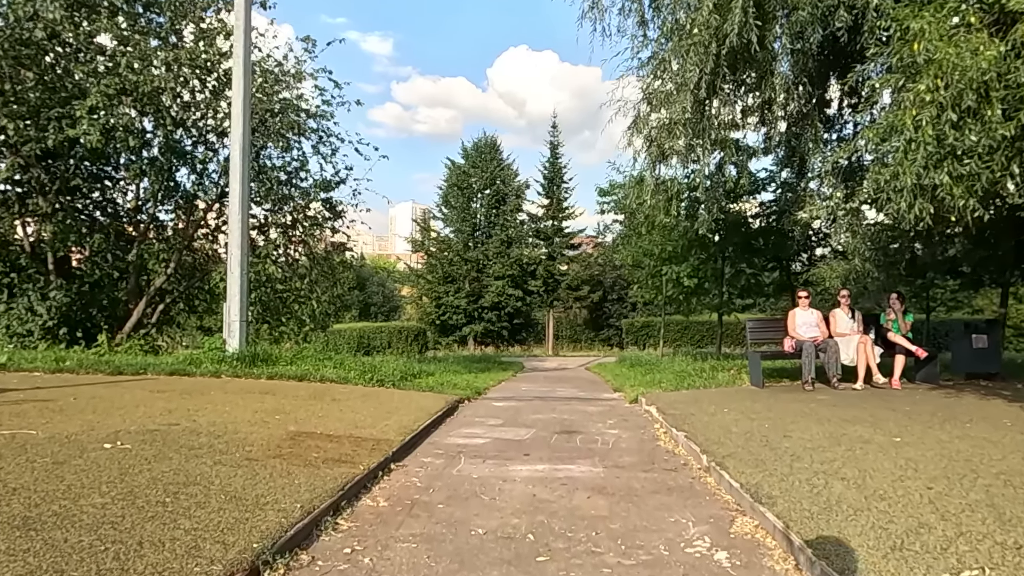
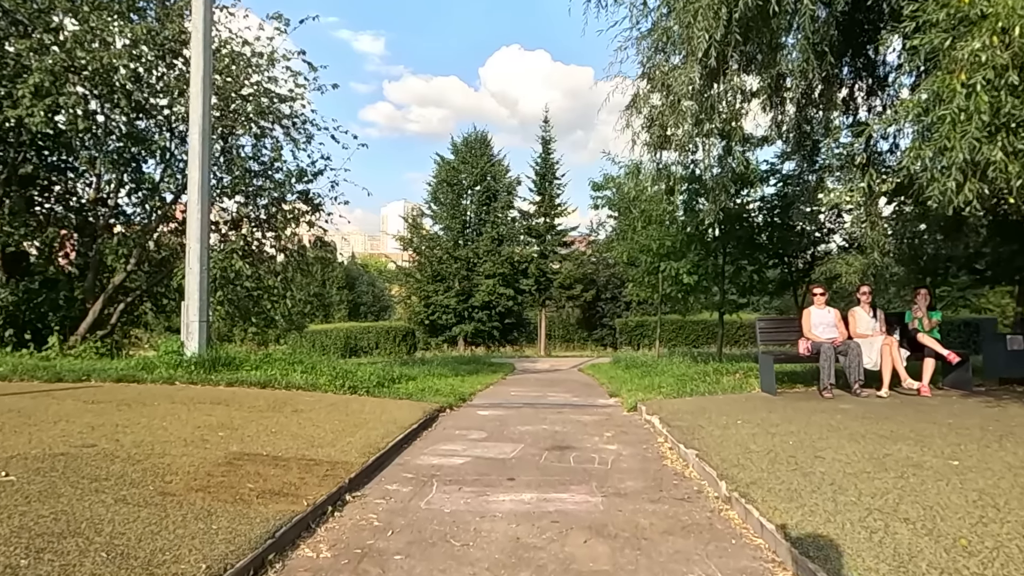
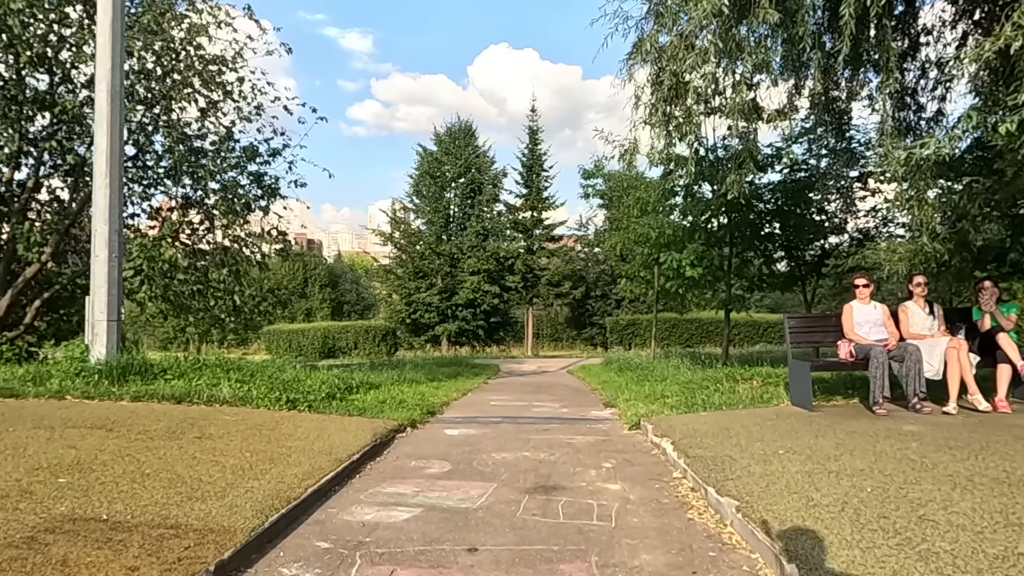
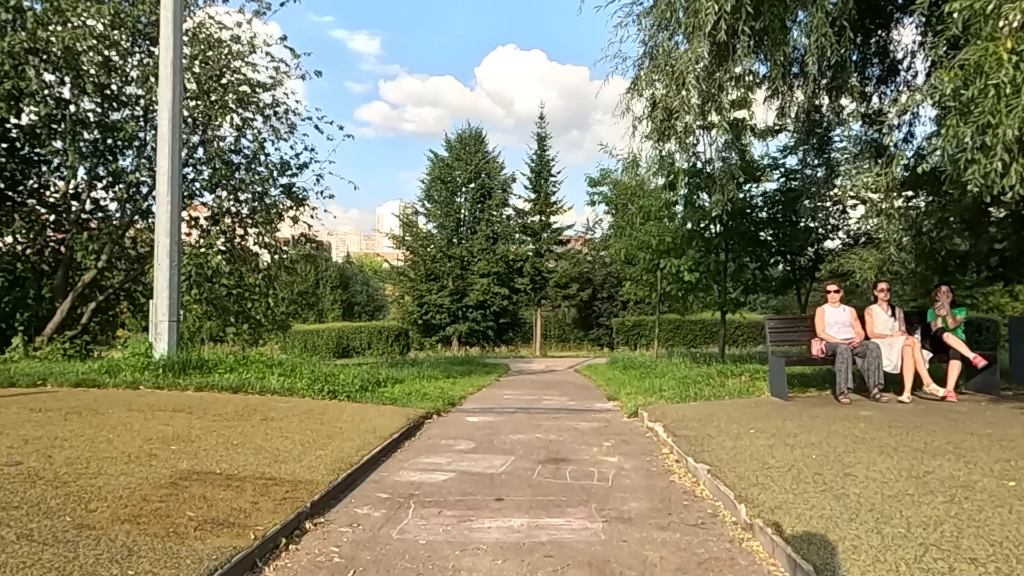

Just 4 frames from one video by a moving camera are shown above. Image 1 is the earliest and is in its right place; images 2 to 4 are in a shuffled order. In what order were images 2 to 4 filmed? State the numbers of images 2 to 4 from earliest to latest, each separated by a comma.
2, 4, 3
